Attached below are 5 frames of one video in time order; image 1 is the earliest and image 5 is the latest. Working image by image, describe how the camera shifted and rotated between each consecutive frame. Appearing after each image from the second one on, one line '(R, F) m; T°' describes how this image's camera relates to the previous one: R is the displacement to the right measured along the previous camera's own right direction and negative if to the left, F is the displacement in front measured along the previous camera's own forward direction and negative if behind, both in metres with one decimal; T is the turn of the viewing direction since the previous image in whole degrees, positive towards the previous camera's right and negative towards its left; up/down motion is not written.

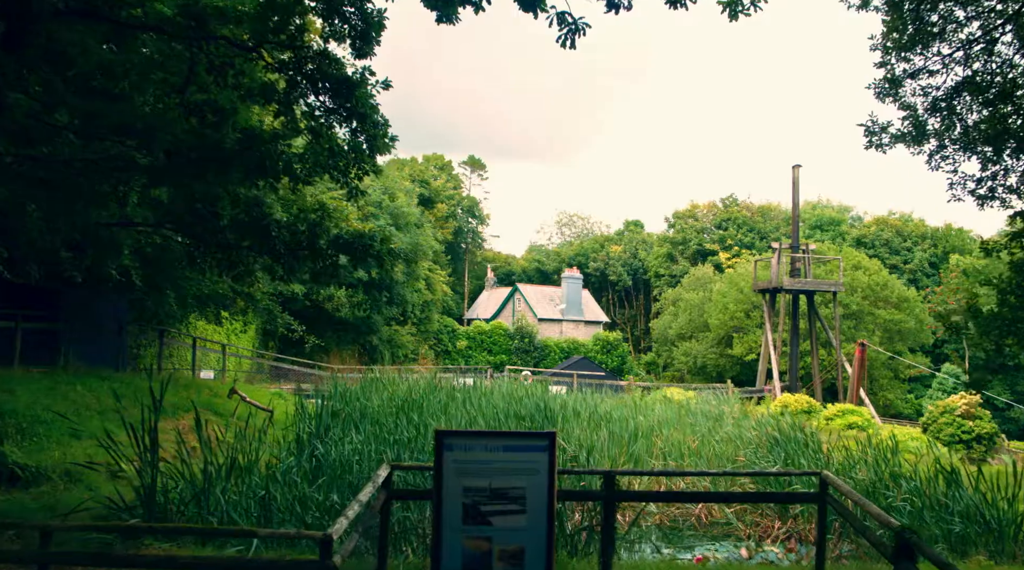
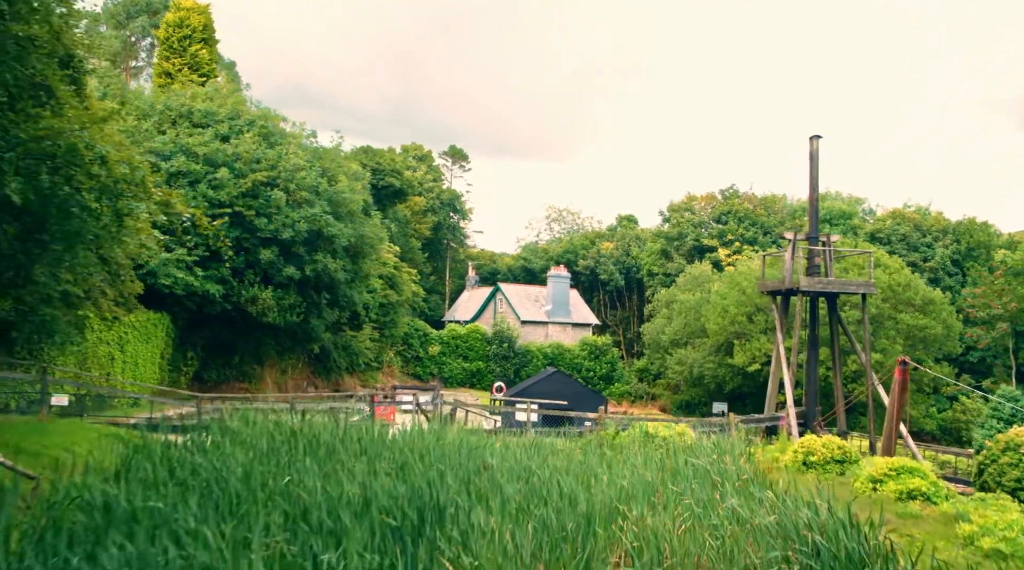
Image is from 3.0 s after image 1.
(+1.2, +5.8) m; 0°
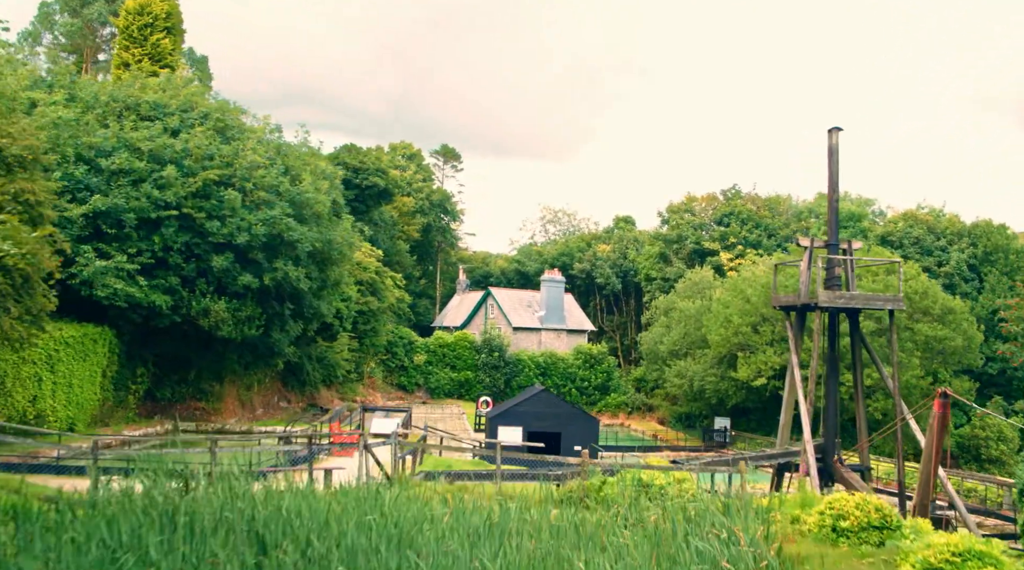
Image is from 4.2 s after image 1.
(+0.5, +3.0) m; 0°
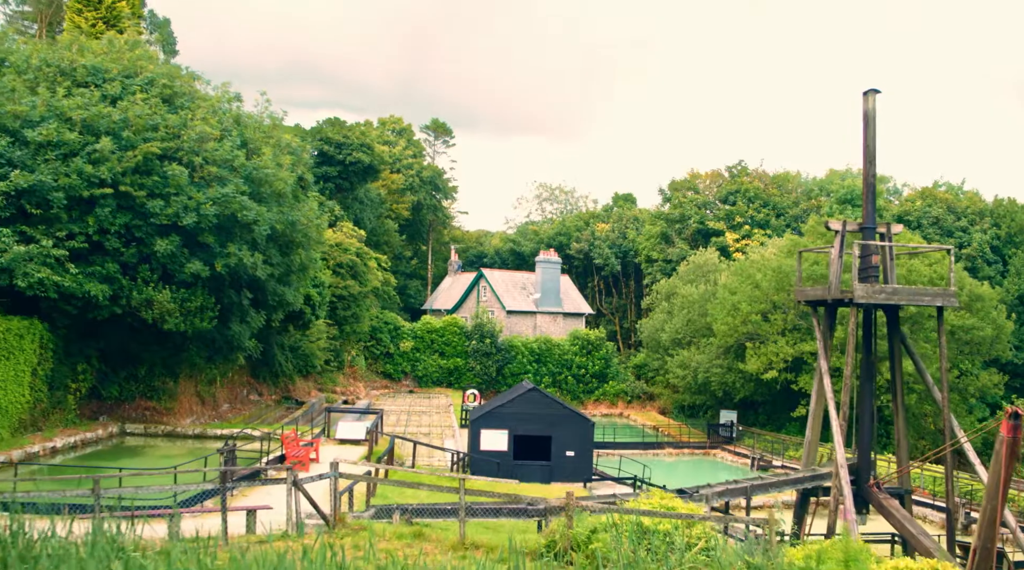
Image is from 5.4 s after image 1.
(+0.4, +3.1) m; 0°
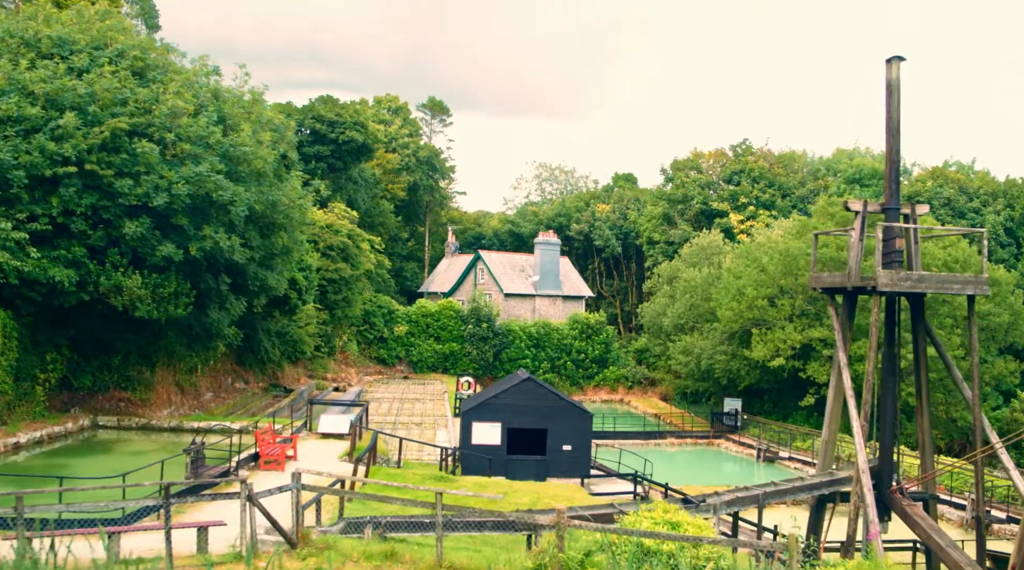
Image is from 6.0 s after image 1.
(+0.2, +1.4) m; 0°
